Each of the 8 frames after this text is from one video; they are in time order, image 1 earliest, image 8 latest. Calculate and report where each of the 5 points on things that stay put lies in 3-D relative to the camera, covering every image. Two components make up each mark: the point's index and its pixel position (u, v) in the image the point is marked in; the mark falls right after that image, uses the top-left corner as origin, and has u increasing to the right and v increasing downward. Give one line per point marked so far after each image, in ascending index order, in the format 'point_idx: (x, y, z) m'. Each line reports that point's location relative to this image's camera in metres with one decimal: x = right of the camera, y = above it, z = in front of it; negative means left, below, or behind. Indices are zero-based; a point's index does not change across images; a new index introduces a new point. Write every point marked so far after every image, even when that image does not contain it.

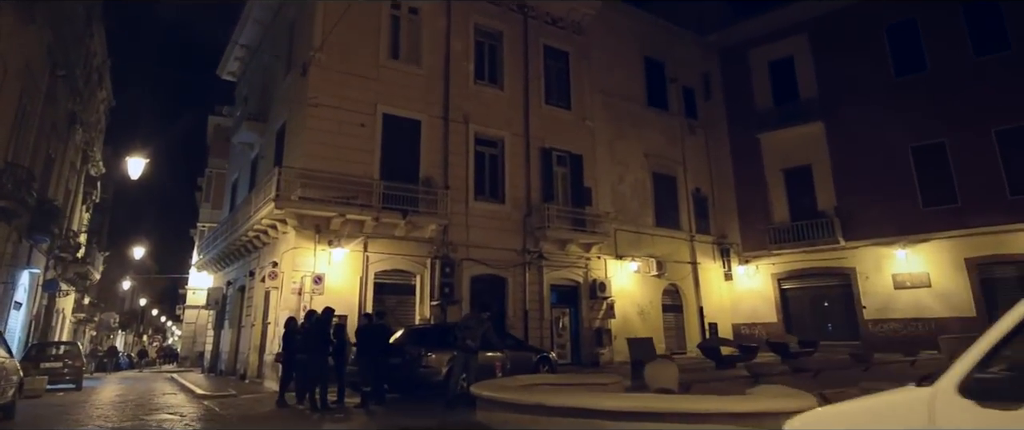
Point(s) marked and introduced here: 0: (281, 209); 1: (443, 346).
0: (-5.1, +0.1, +14.3) m
1: (-1.2, -2.3, +11.1) m
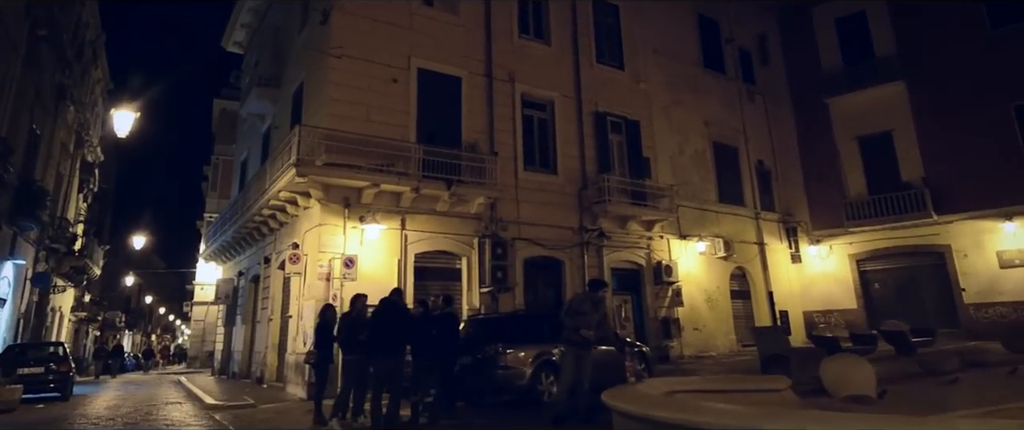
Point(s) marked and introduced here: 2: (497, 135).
0: (-3.8, +0.7, +11.7) m
1: (+0.1, -1.7, +8.5) m
2: (-0.4, +1.9, +15.4) m
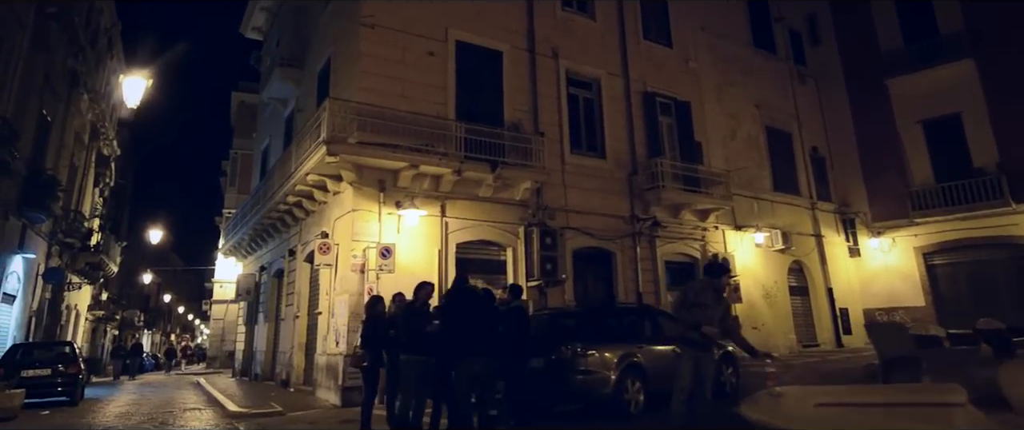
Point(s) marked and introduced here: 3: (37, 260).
0: (-2.9, +1.0, +10.5) m
1: (+1.0, -1.4, +7.1) m
2: (+0.6, +2.2, +14.0) m
3: (-13.1, -1.3, +17.8) m
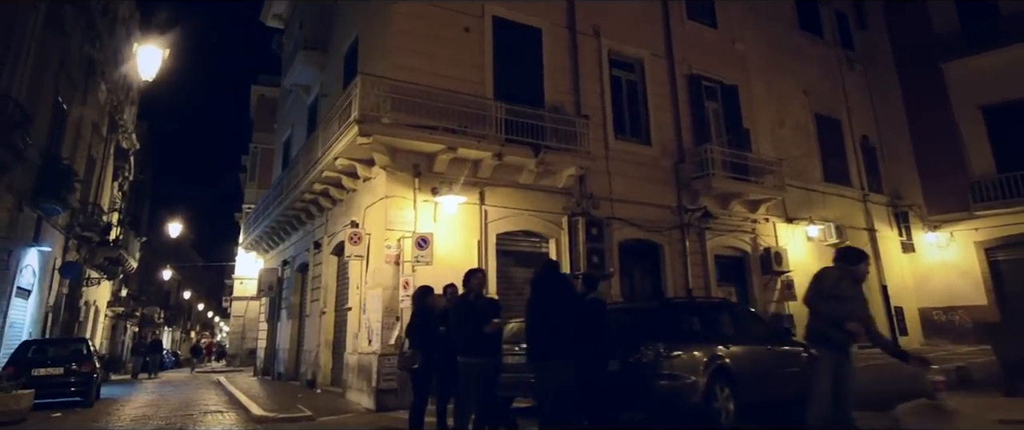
0: (-2.2, +1.2, +9.6) m
1: (+1.6, -1.2, +6.1) m
2: (+1.5, +2.4, +13.0) m
3: (-12.2, -1.0, +17.2) m
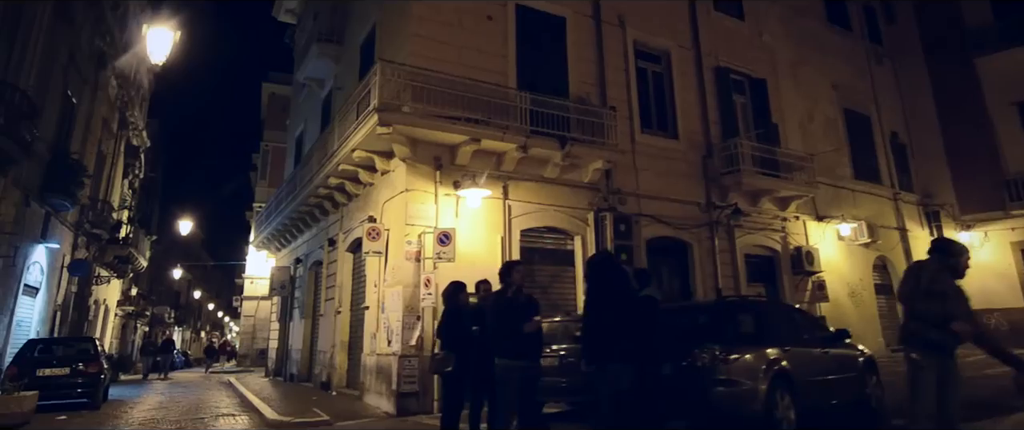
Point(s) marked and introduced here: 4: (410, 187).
0: (-1.8, +1.3, +9.1) m
1: (+2.0, -1.1, +5.6) m
2: (+1.9, +2.5, +12.5) m
3: (-11.7, -0.9, +16.8) m
4: (-1.5, +0.4, +9.6) m
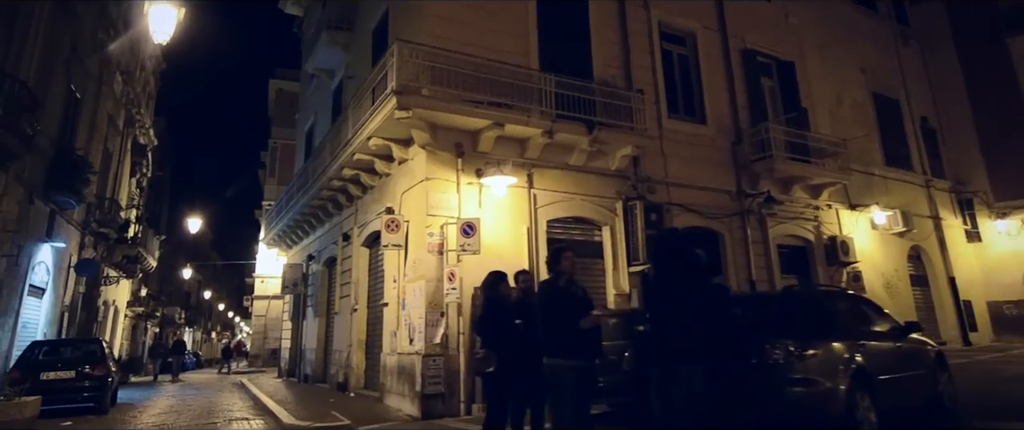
0: (-1.4, +1.4, +8.5) m
1: (+2.3, -0.9, +5.0) m
2: (+2.3, +2.7, +11.9) m
3: (-11.3, -0.9, +16.4) m
4: (-1.1, +0.6, +9.0) m
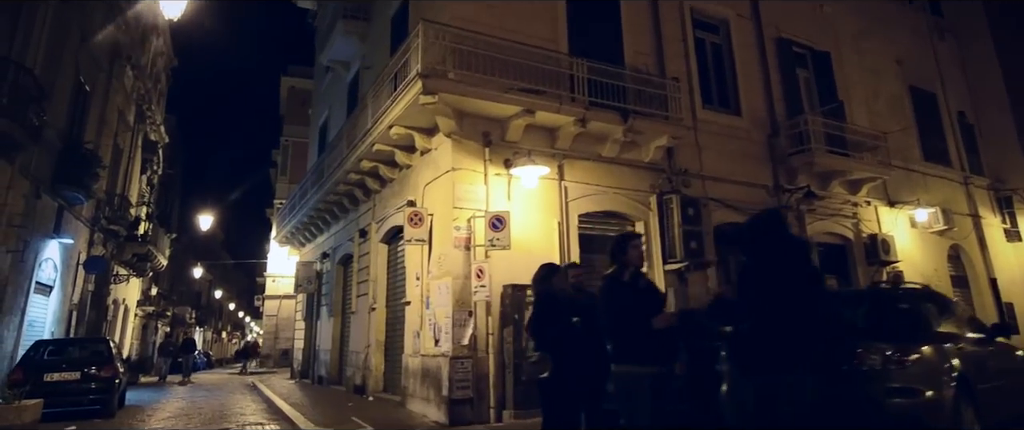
0: (-1.0, +1.5, +8.0) m
1: (+2.7, -0.8, +4.4) m
2: (+2.7, +2.7, +11.3) m
3: (-10.8, -0.8, +16.0) m
4: (-0.7, +0.7, +8.4) m
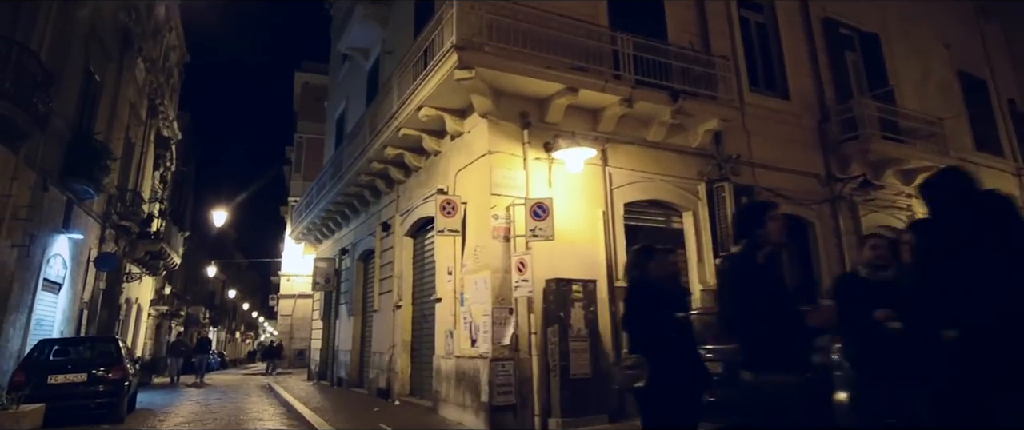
0: (-0.5, +1.6, +7.2) m
1: (+3.1, -0.7, +3.6) m
2: (+3.3, +2.9, +10.5) m
3: (-10.1, -0.7, +15.4) m
4: (-0.2, +0.8, +7.7) m
